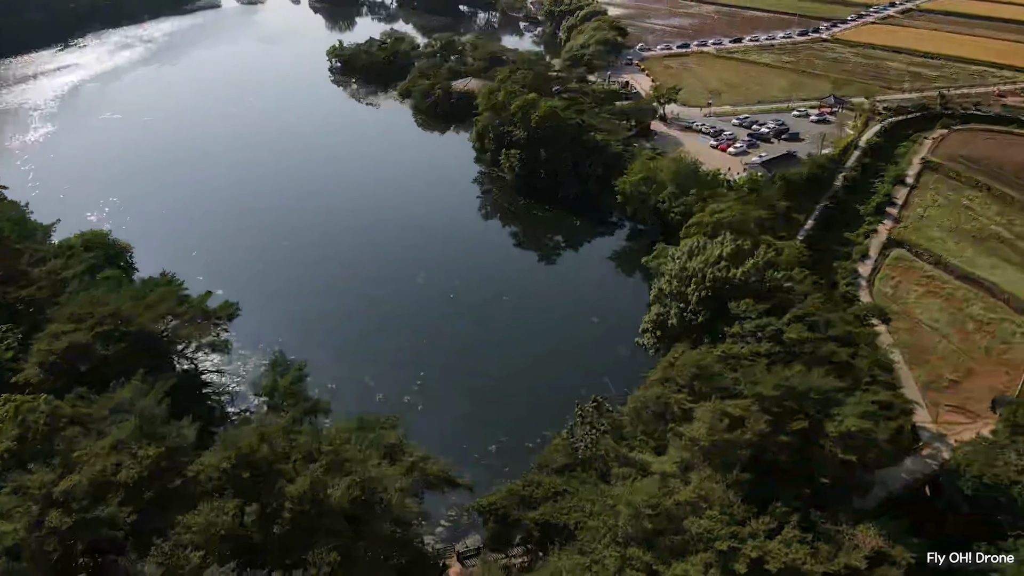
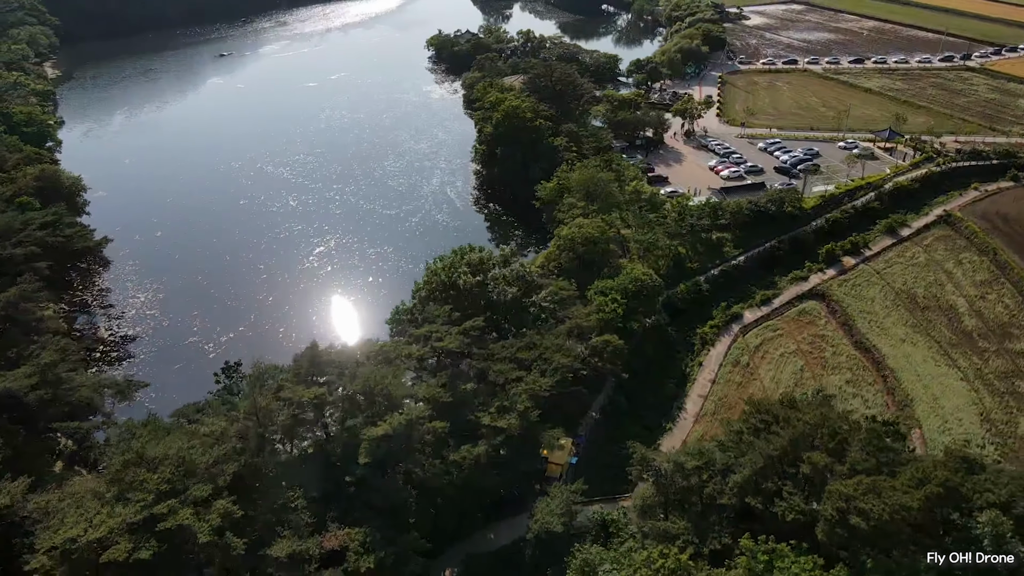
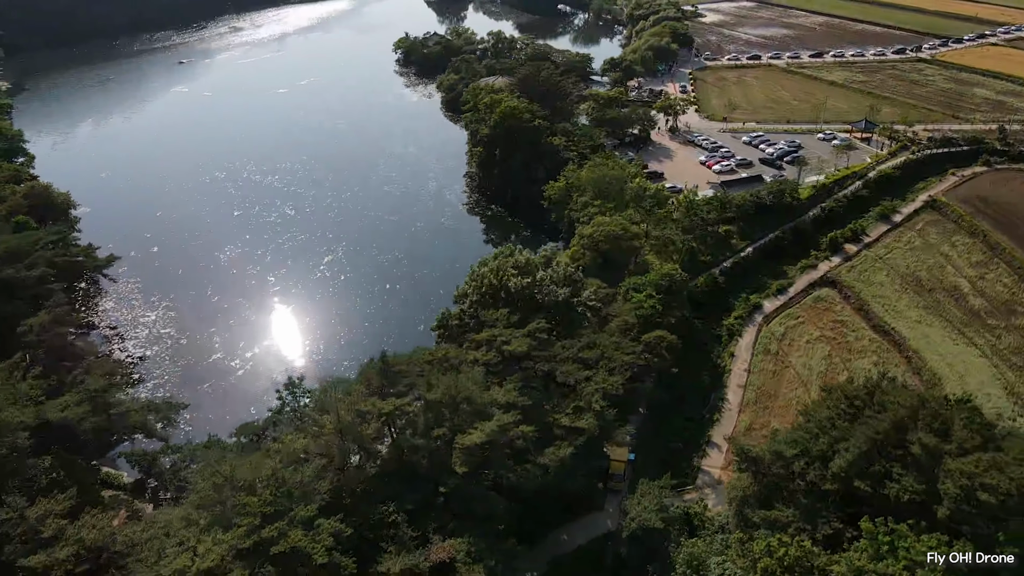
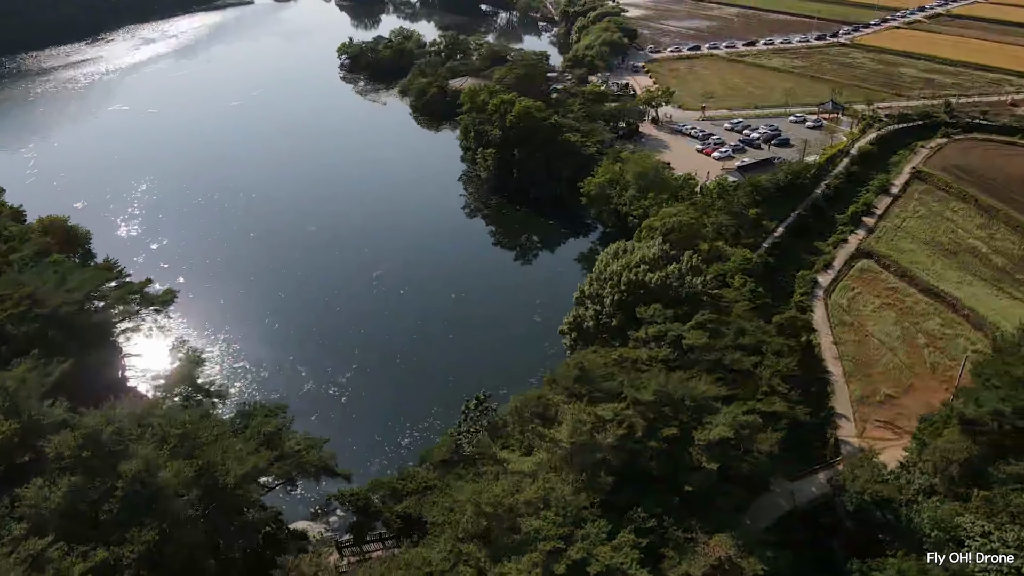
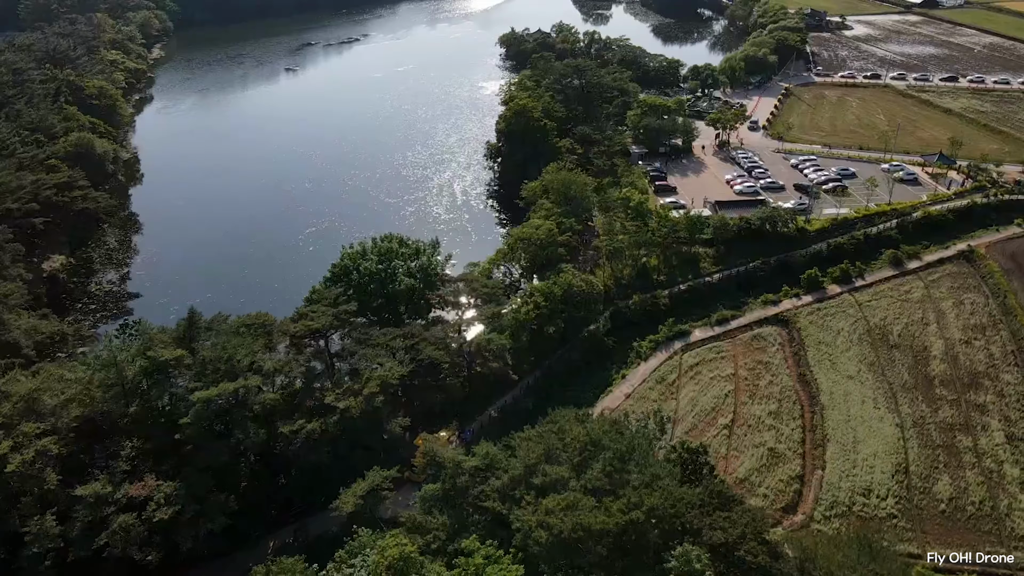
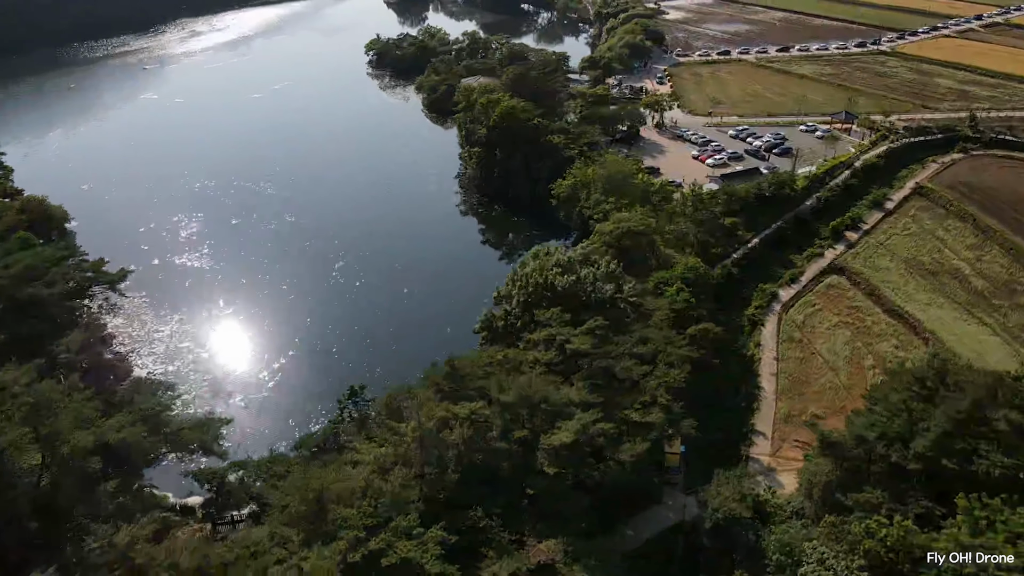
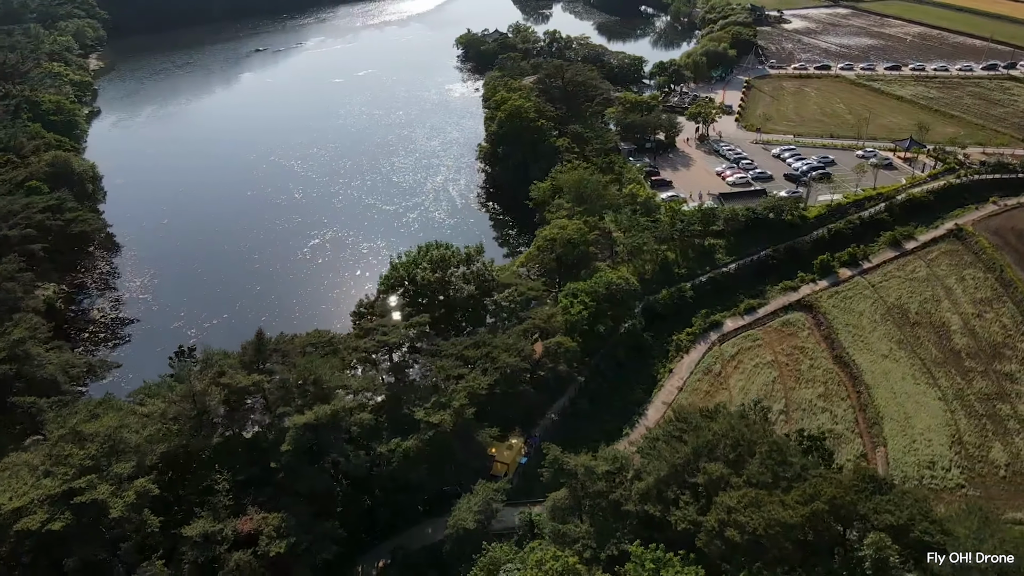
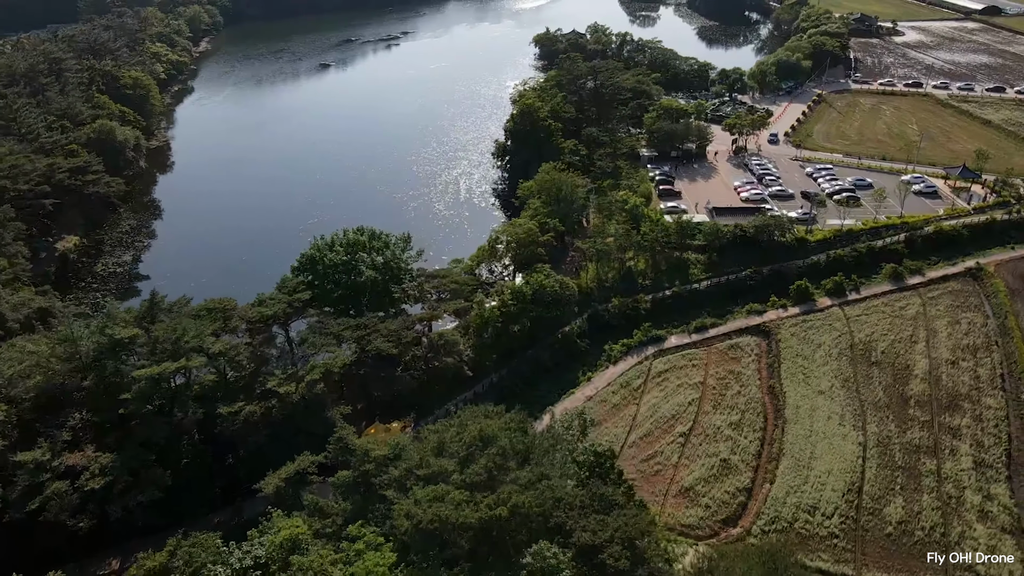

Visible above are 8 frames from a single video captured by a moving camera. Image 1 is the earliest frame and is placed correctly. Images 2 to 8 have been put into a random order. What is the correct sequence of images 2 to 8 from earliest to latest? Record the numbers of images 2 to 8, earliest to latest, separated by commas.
4, 6, 3, 2, 7, 5, 8
